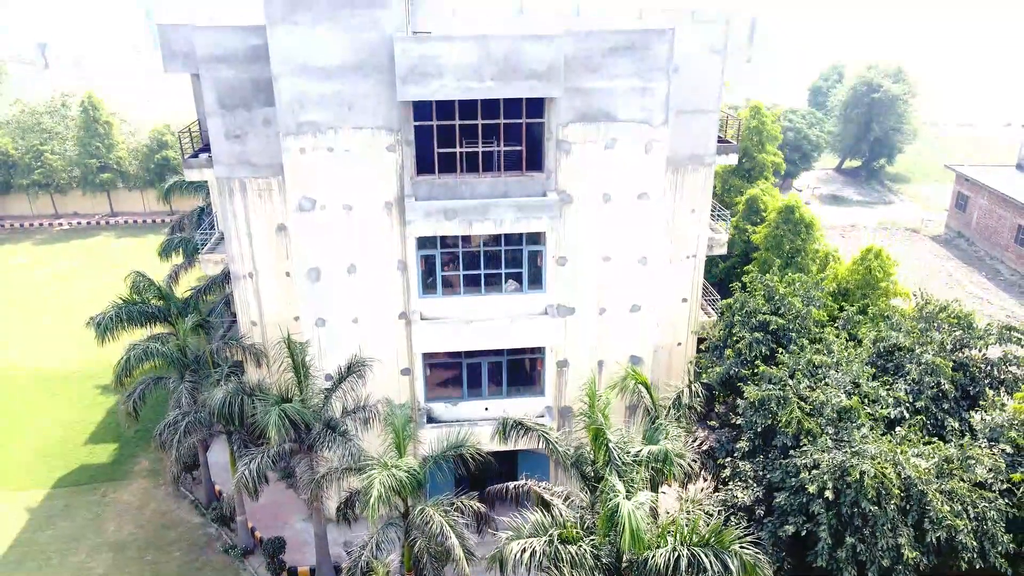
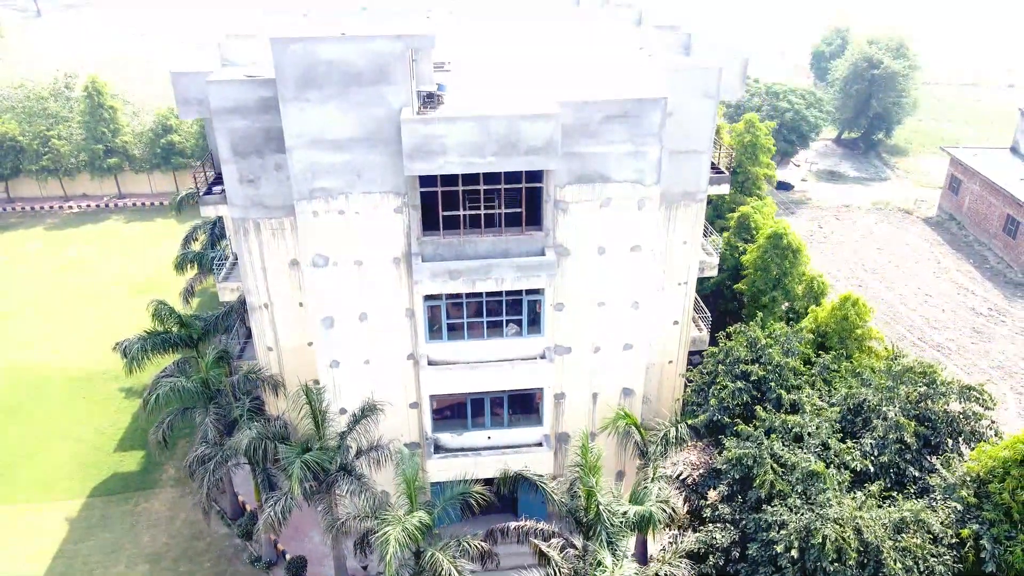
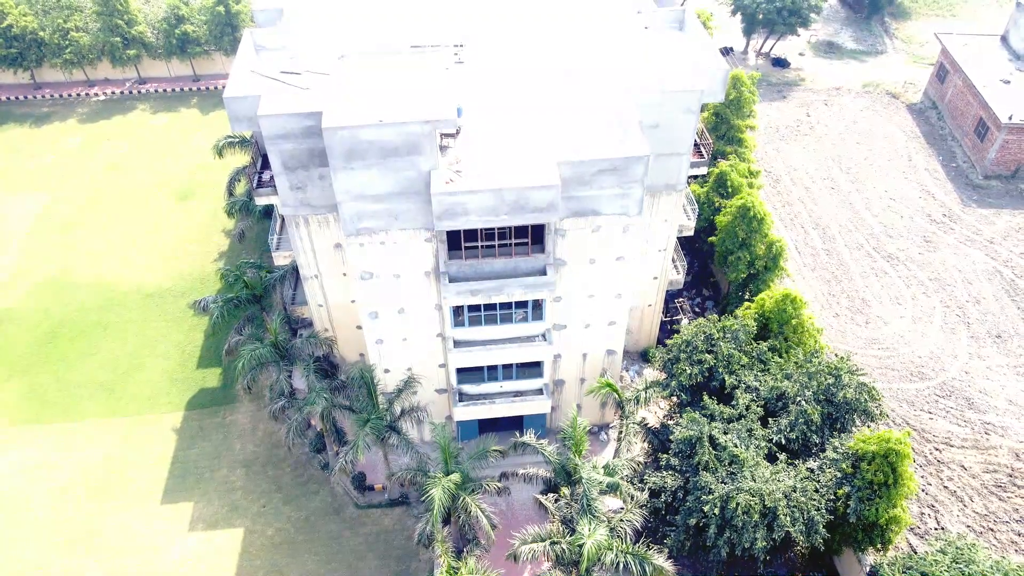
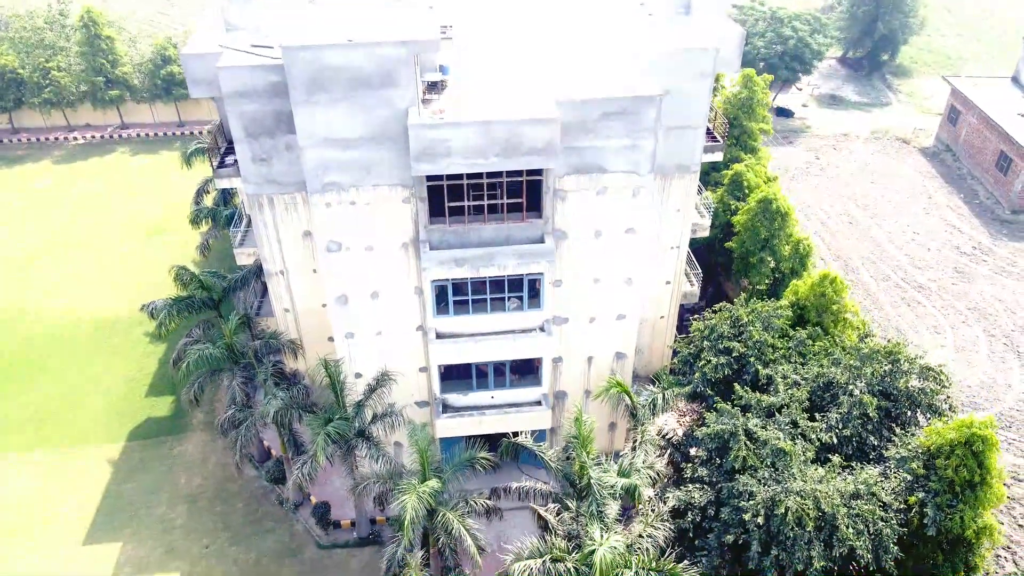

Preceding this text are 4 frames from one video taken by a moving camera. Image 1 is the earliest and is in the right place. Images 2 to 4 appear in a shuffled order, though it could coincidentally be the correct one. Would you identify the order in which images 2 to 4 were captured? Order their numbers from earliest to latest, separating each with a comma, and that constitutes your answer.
2, 4, 3
